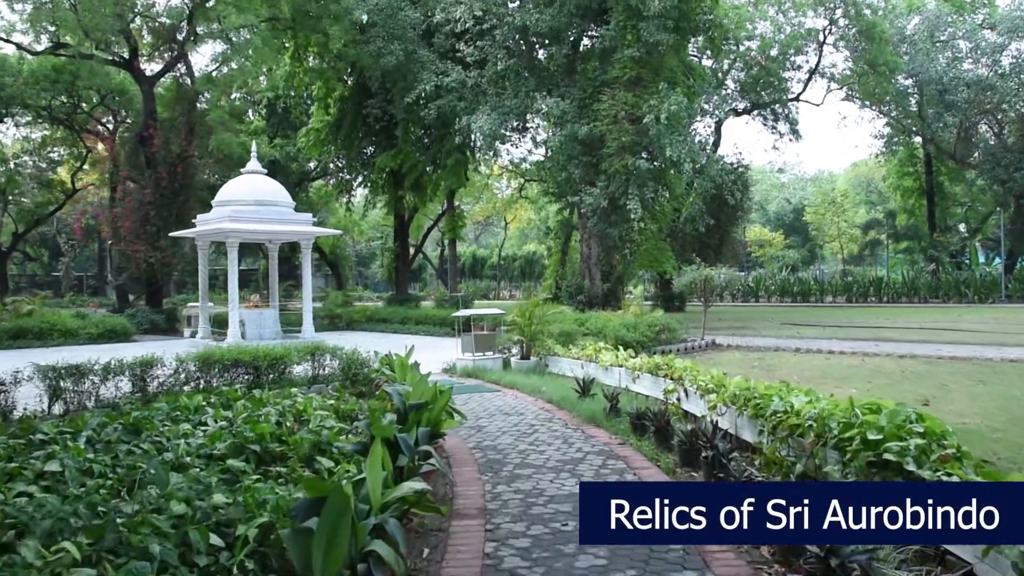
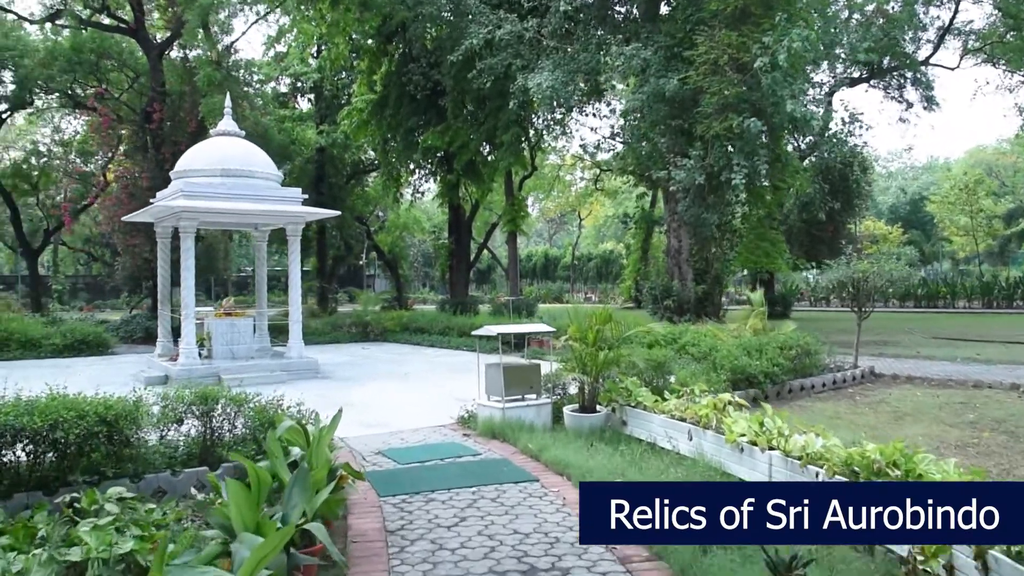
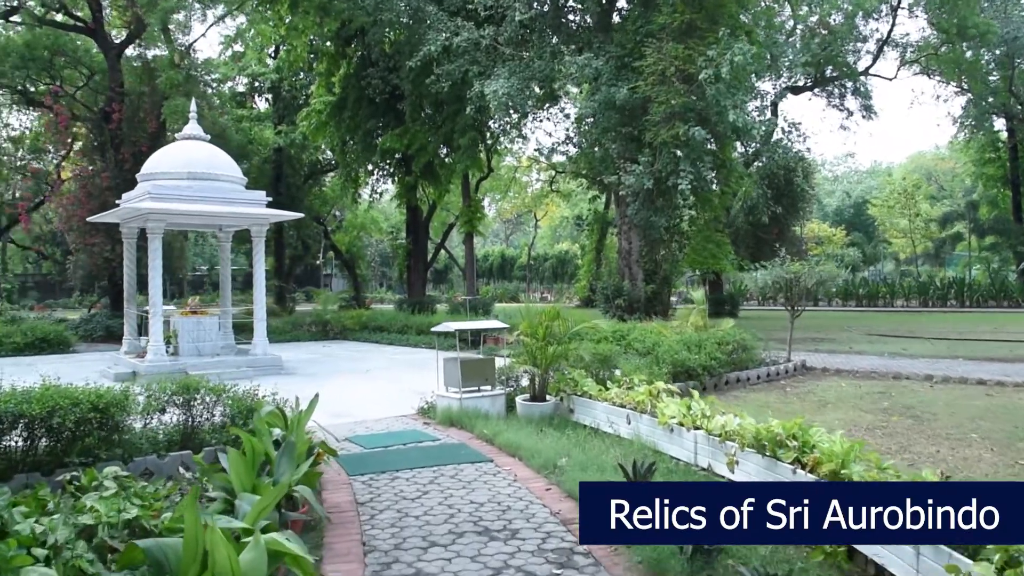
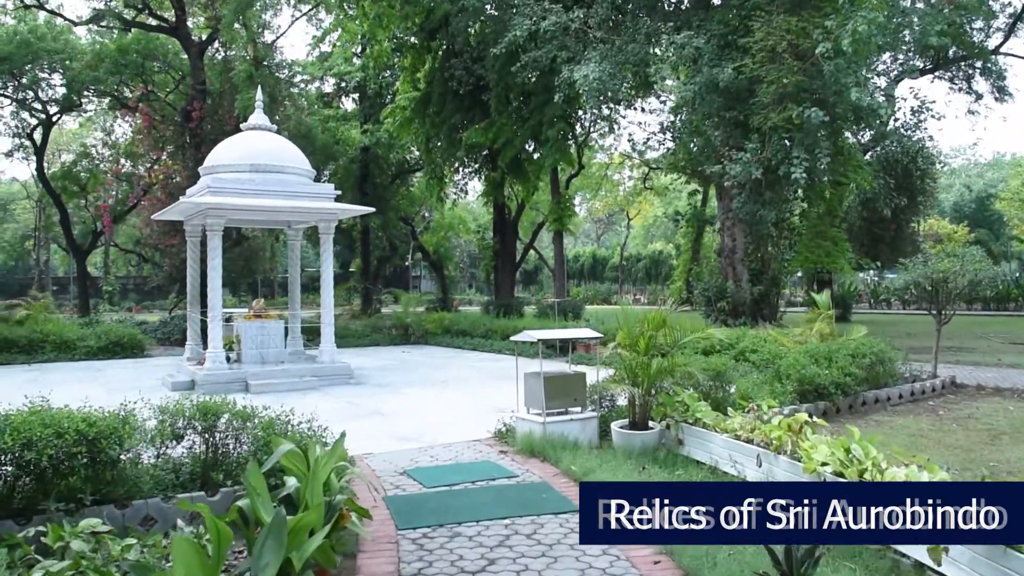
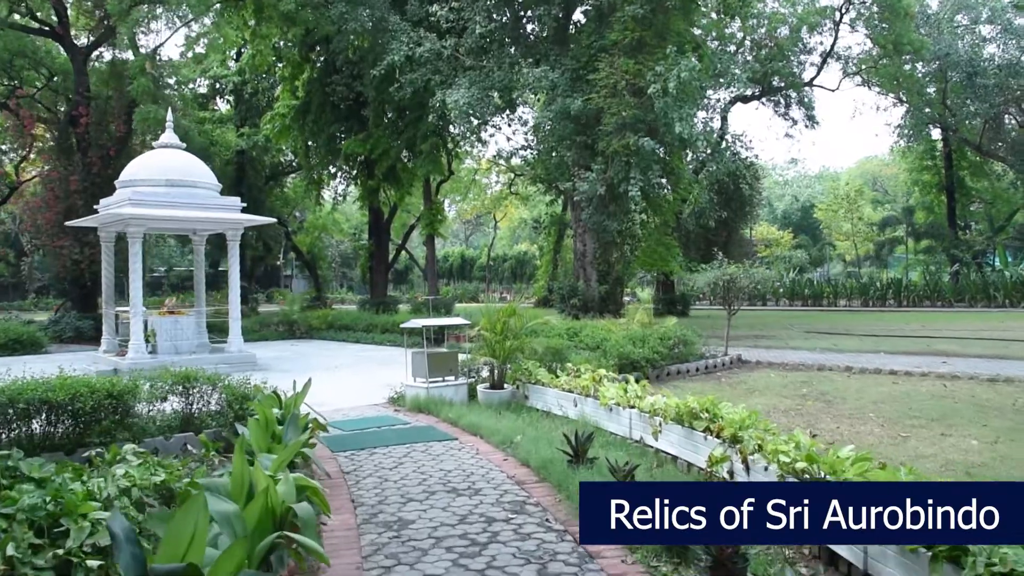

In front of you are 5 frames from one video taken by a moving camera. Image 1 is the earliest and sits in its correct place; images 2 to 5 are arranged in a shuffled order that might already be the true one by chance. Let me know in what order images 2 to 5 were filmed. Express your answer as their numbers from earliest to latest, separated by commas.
5, 3, 2, 4
